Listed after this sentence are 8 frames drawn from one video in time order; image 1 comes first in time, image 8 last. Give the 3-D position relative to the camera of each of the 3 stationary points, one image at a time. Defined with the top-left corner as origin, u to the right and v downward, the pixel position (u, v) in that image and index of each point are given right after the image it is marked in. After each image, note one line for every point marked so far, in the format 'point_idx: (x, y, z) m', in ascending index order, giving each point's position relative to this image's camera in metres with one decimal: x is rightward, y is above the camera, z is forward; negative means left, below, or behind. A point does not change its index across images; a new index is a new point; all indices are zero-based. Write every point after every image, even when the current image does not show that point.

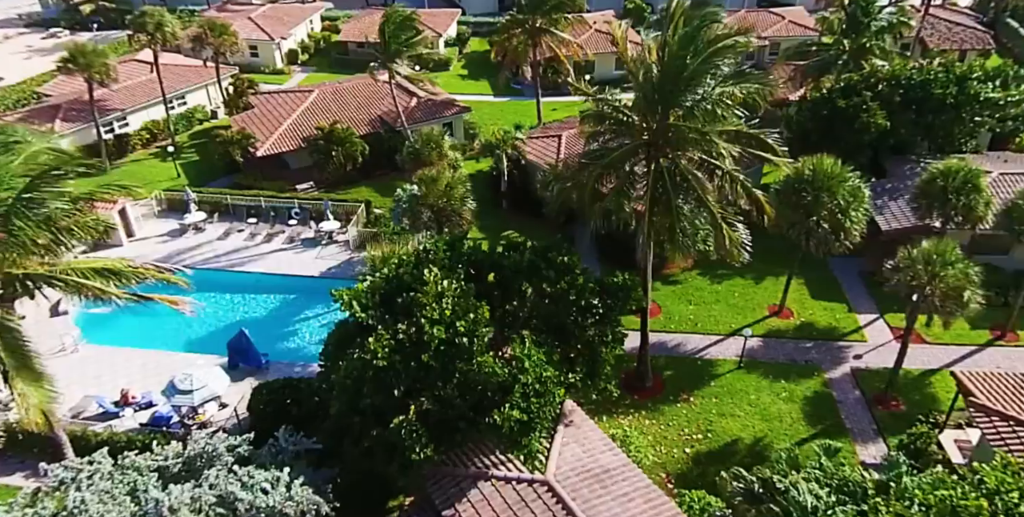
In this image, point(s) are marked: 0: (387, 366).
0: (-3.4, -2.9, +19.3) m
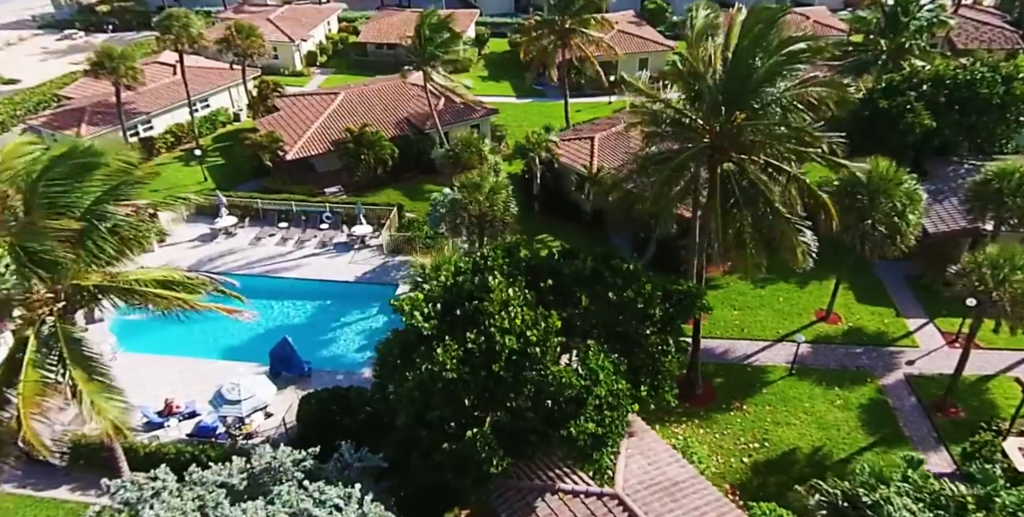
0: (-1.5, -3.2, +18.8) m
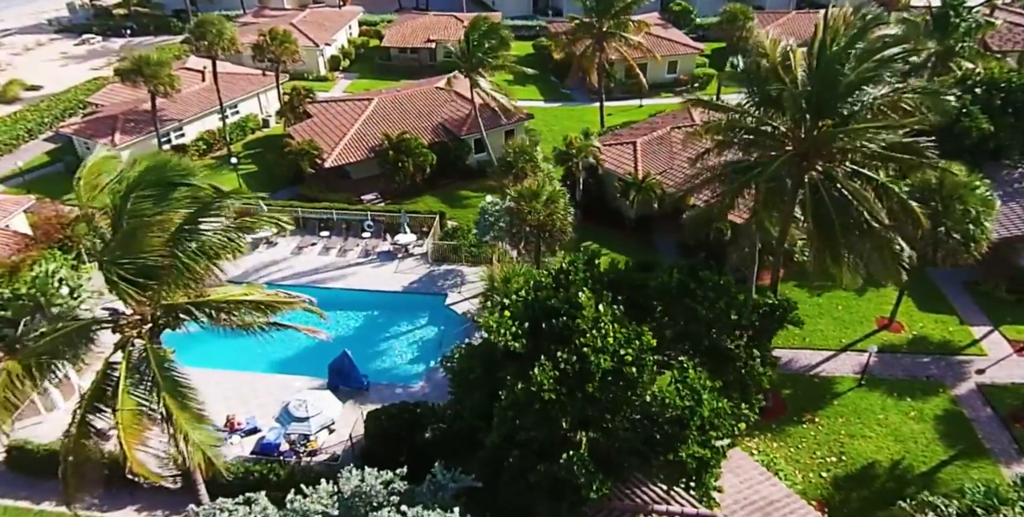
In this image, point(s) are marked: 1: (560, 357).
0: (+1.1, -3.6, +18.2) m
1: (+1.3, -2.6, +18.8) m
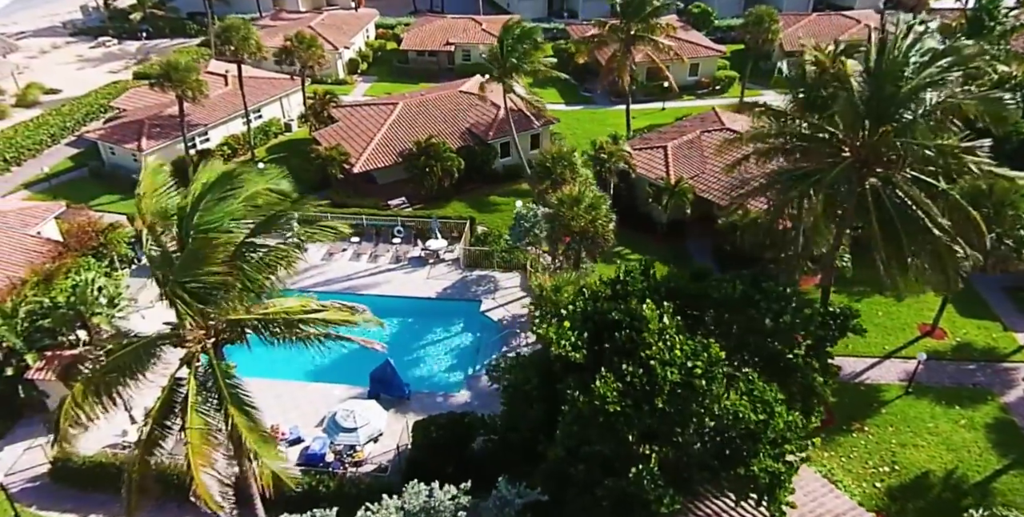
0: (+2.8, -3.9, +17.9) m
1: (+3.0, -2.9, +18.5) m
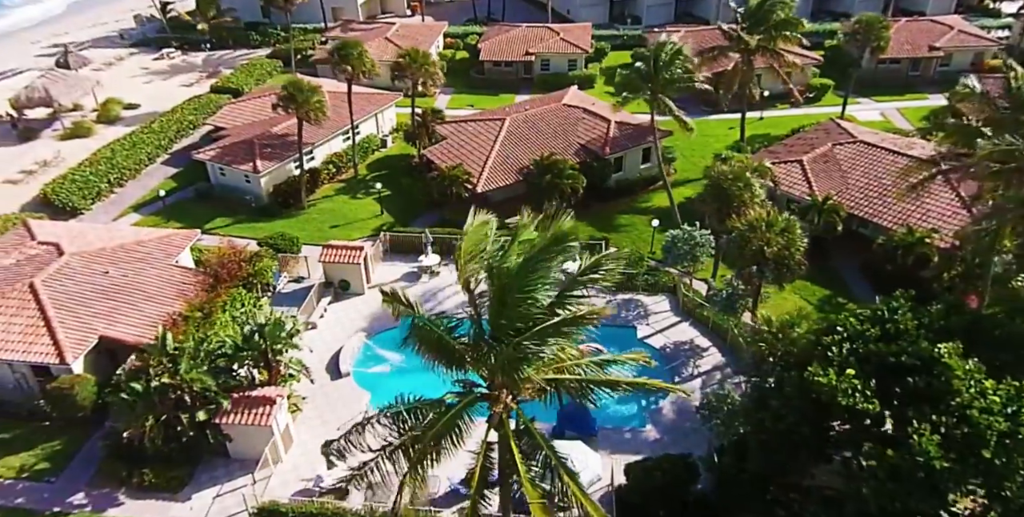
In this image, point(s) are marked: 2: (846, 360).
0: (+10.3, -4.9, +16.8) m
1: (+10.5, -4.0, +17.4) m
2: (+9.2, -2.8, +19.7) m
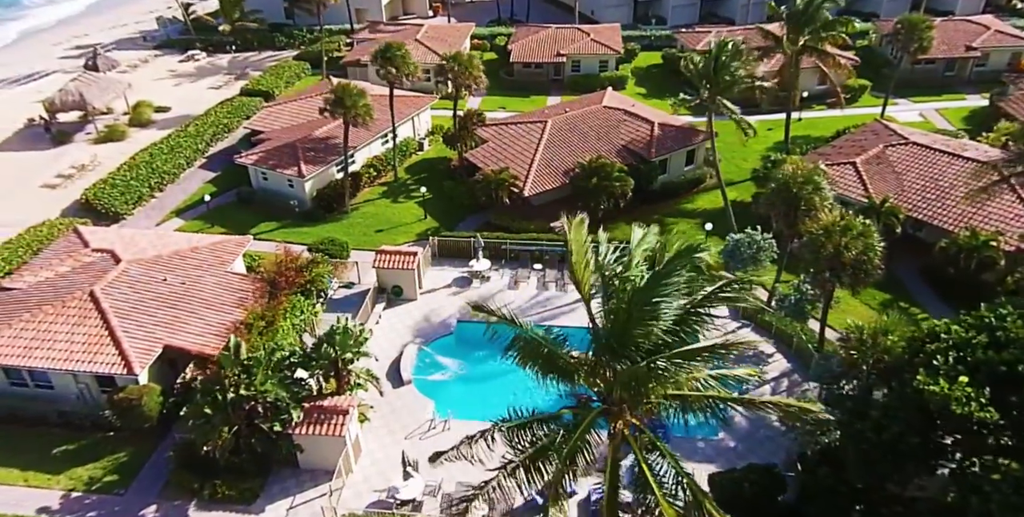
0: (+13.1, -5.1, +16.3) m
1: (+13.2, -4.1, +16.9) m
2: (+12.0, -3.0, +19.3) m
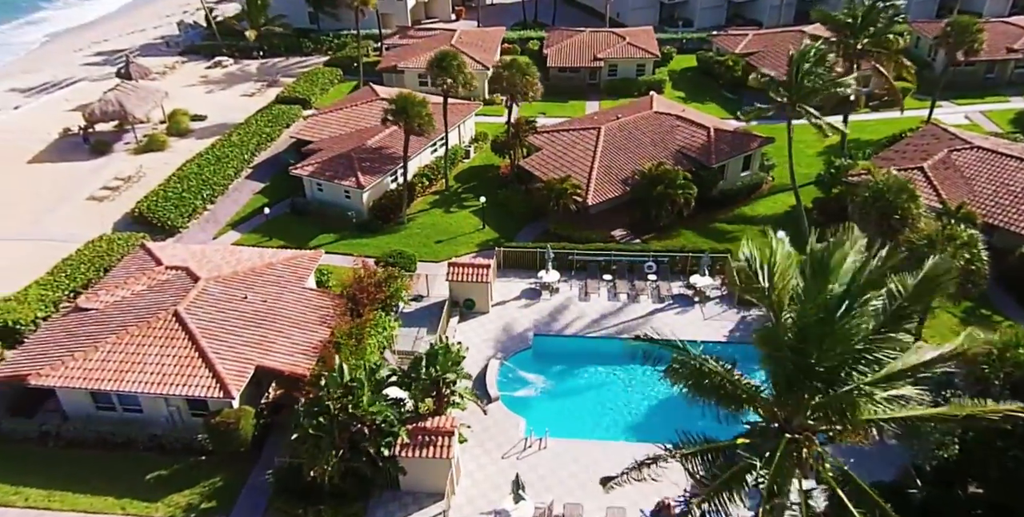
0: (+17.0, -5.5, +16.0) m
1: (+17.1, -4.5, +16.6) m
2: (+15.8, -3.4, +18.9) m
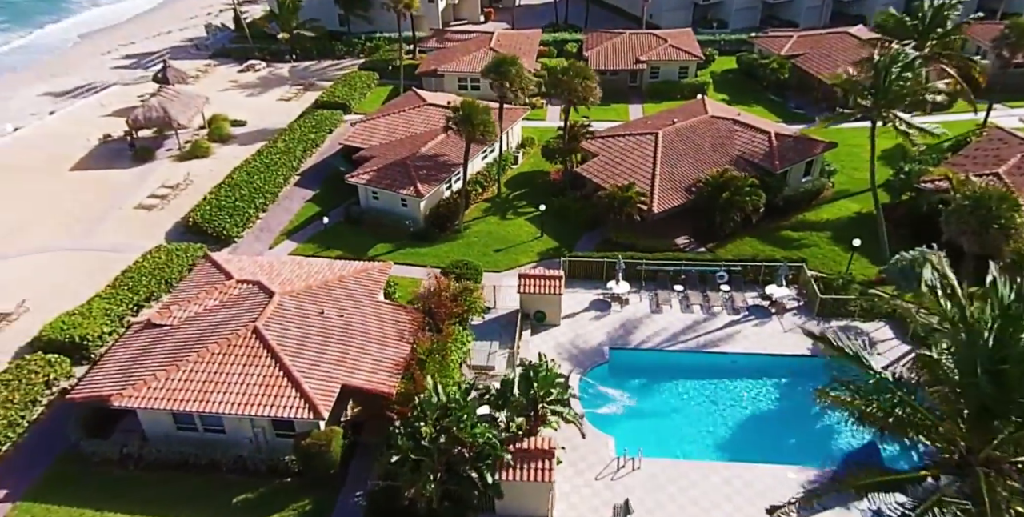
0: (+20.4, -6.0, +15.0) m
1: (+20.6, -5.0, +15.6) m
2: (+19.3, -3.8, +18.0) m
